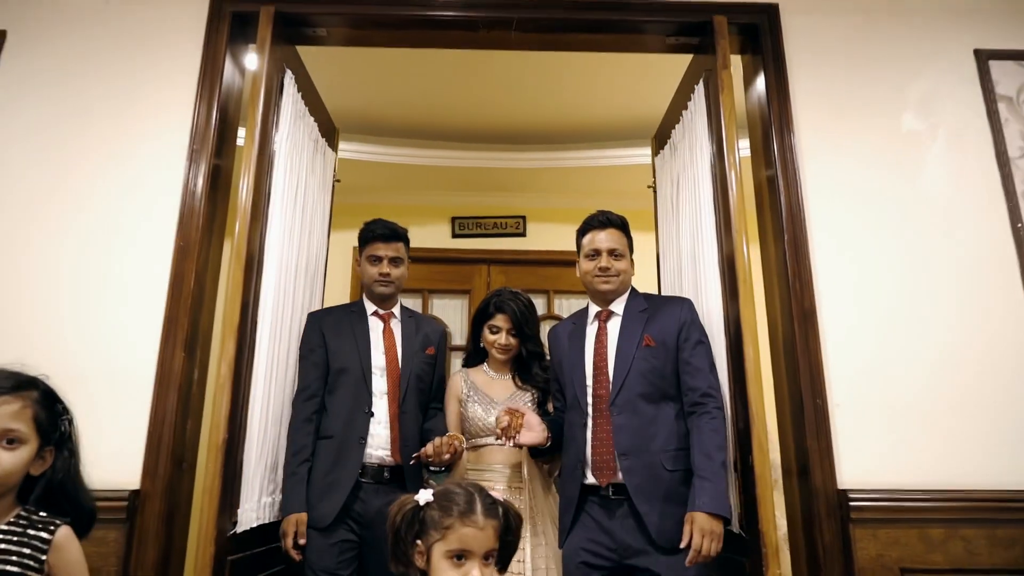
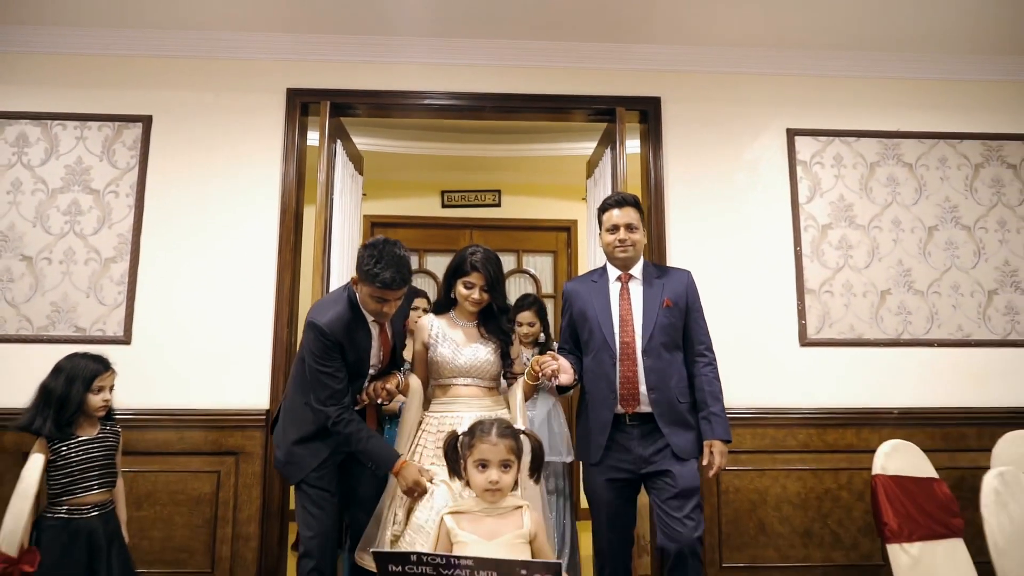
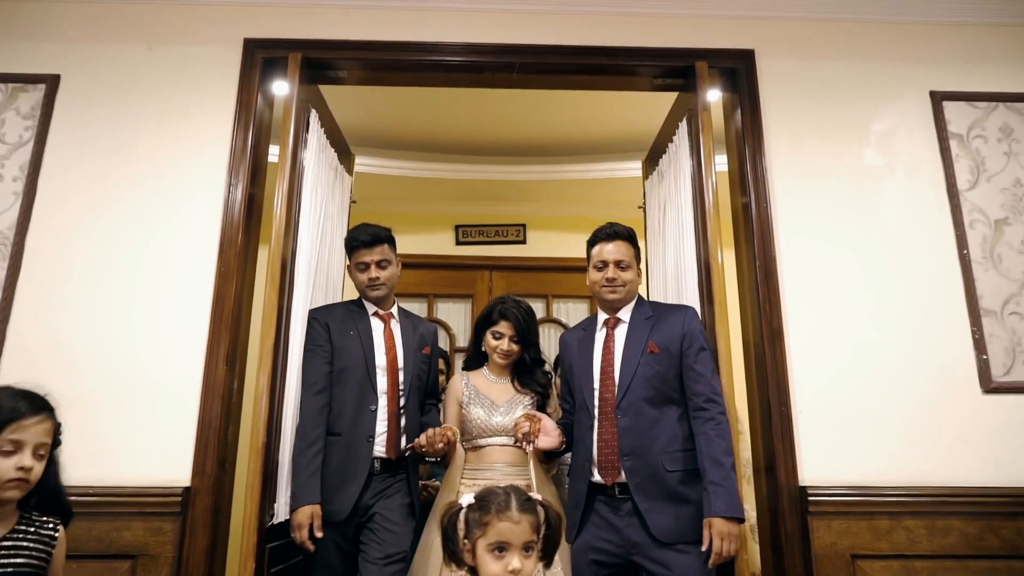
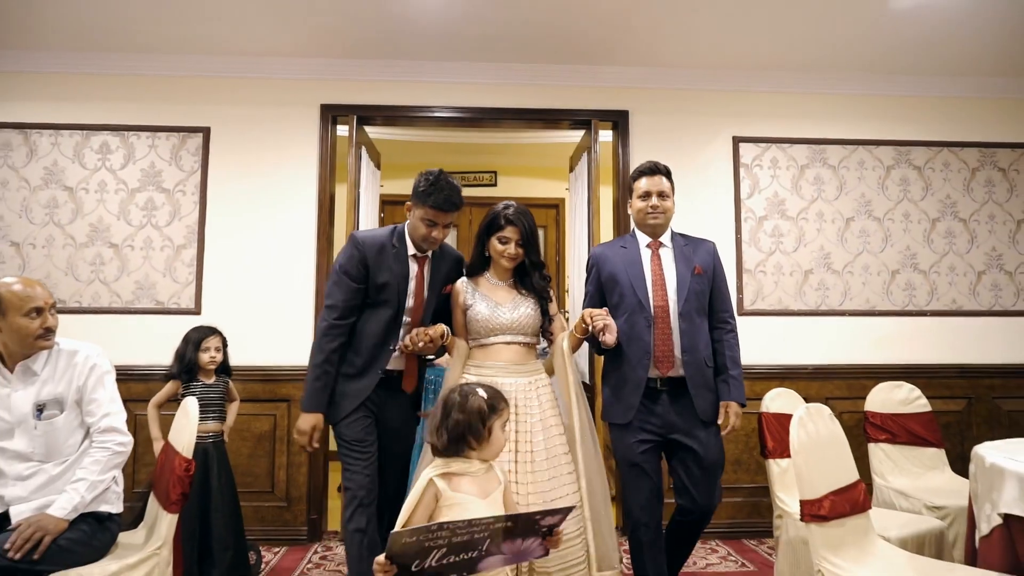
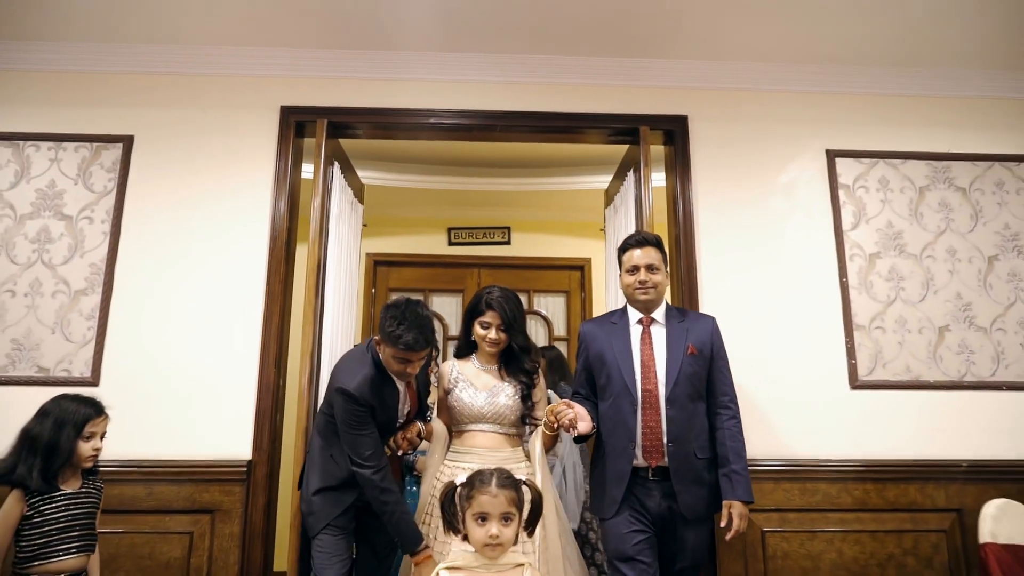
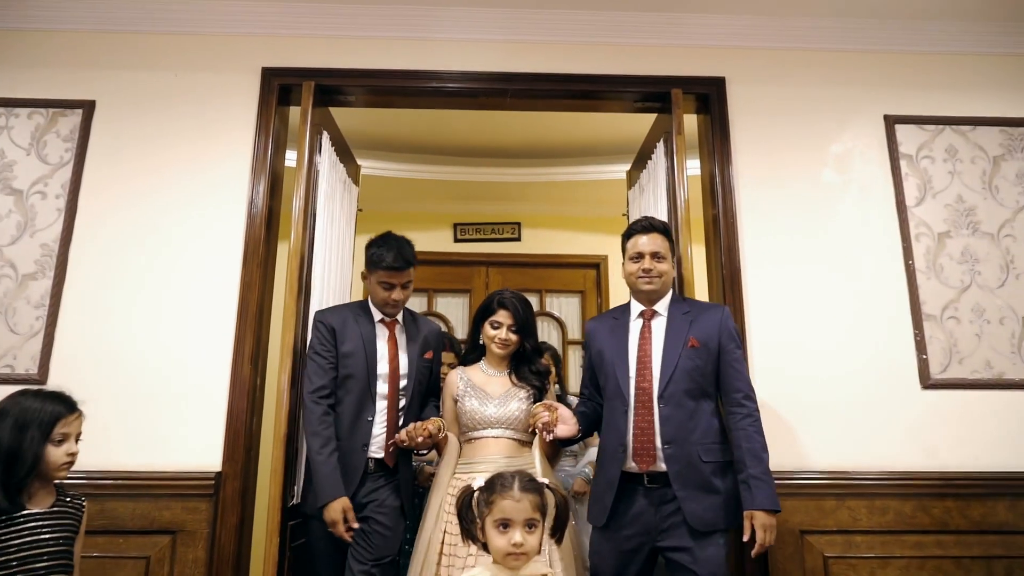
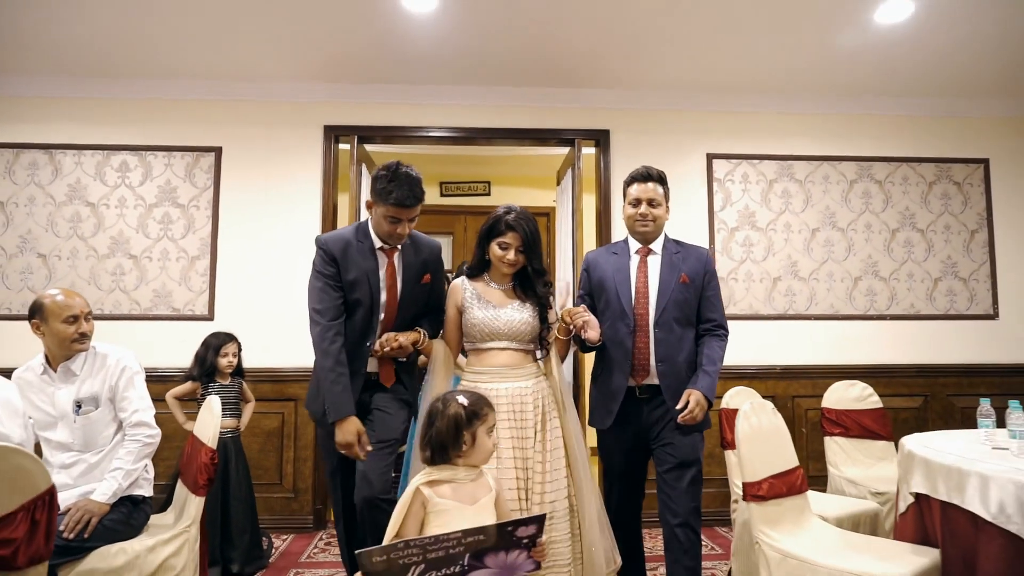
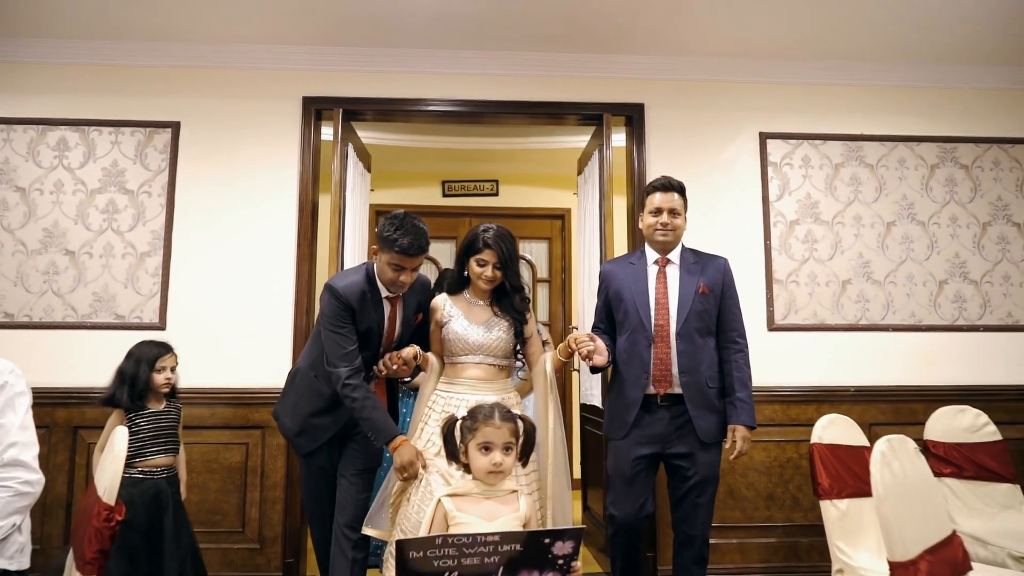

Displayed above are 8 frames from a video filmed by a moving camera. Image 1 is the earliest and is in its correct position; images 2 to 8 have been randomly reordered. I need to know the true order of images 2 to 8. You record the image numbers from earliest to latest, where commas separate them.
3, 6, 5, 2, 8, 4, 7
